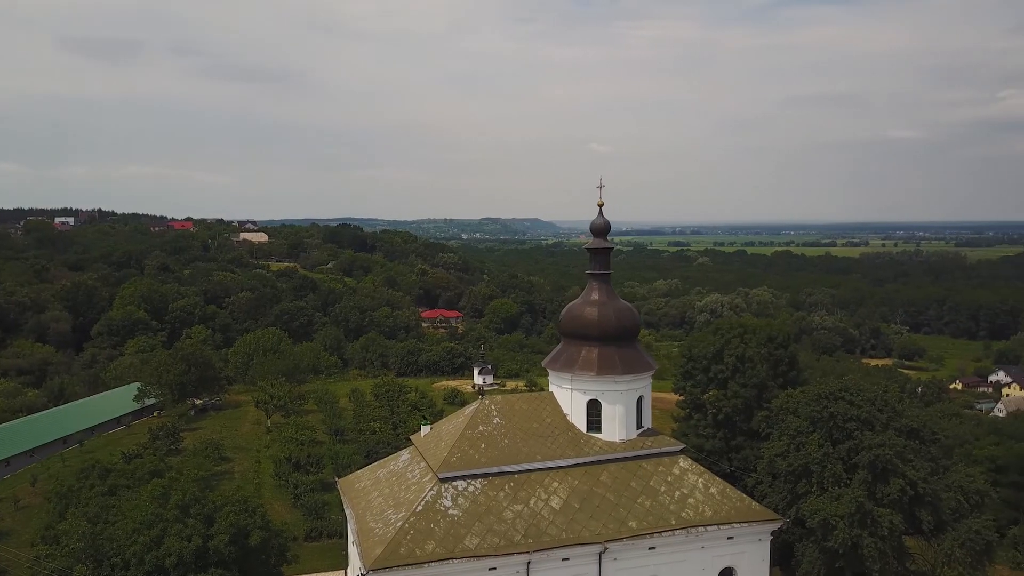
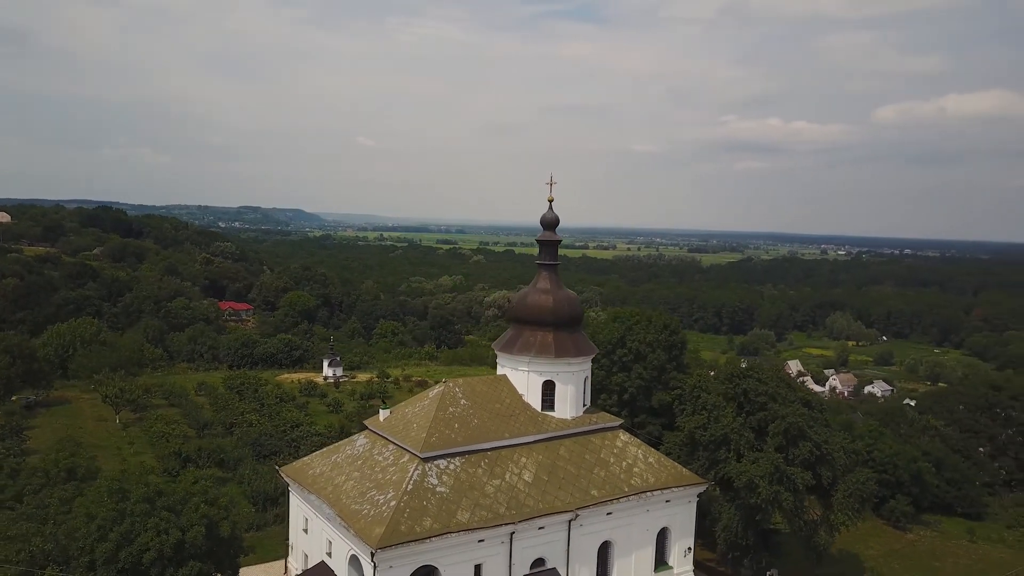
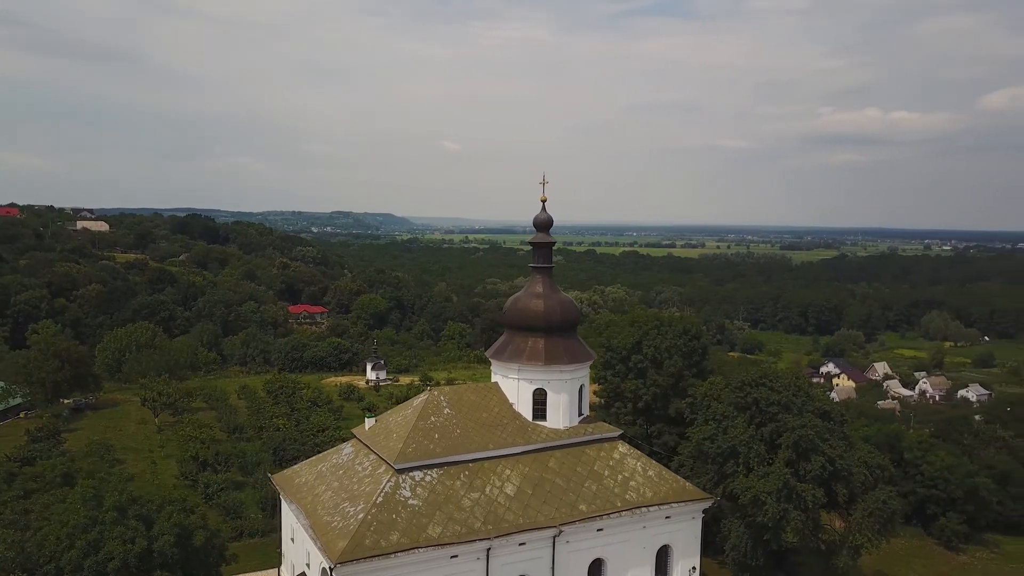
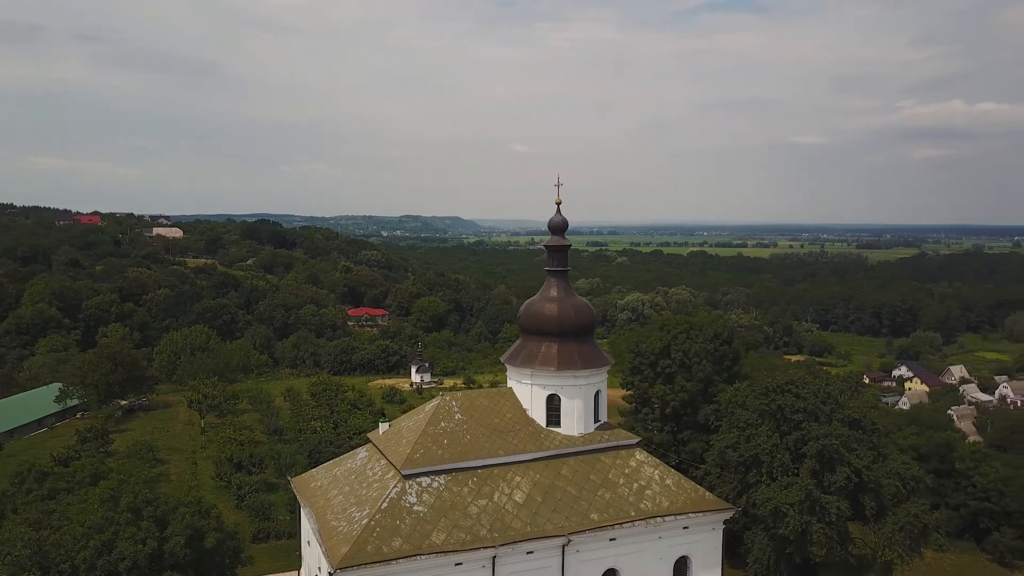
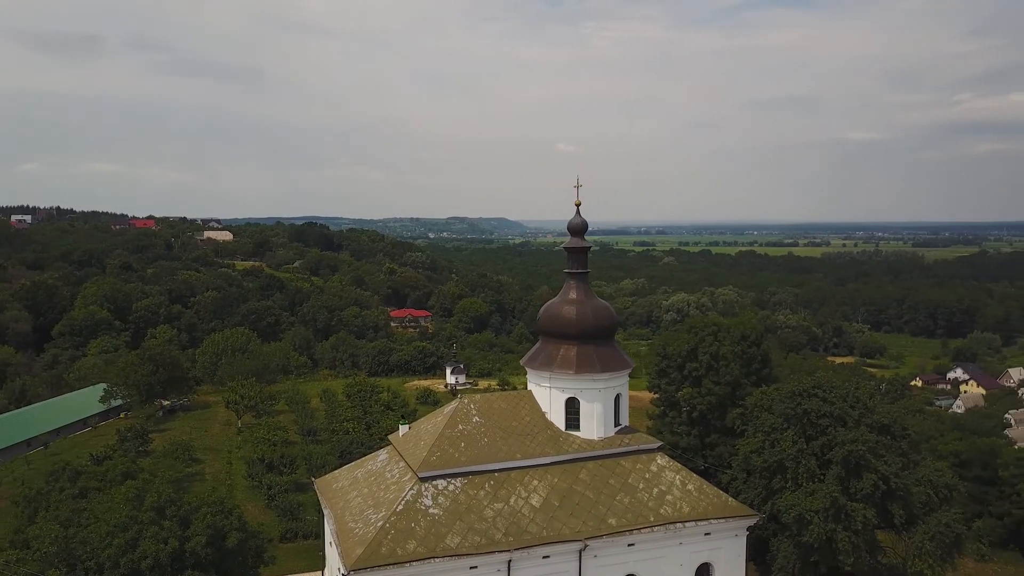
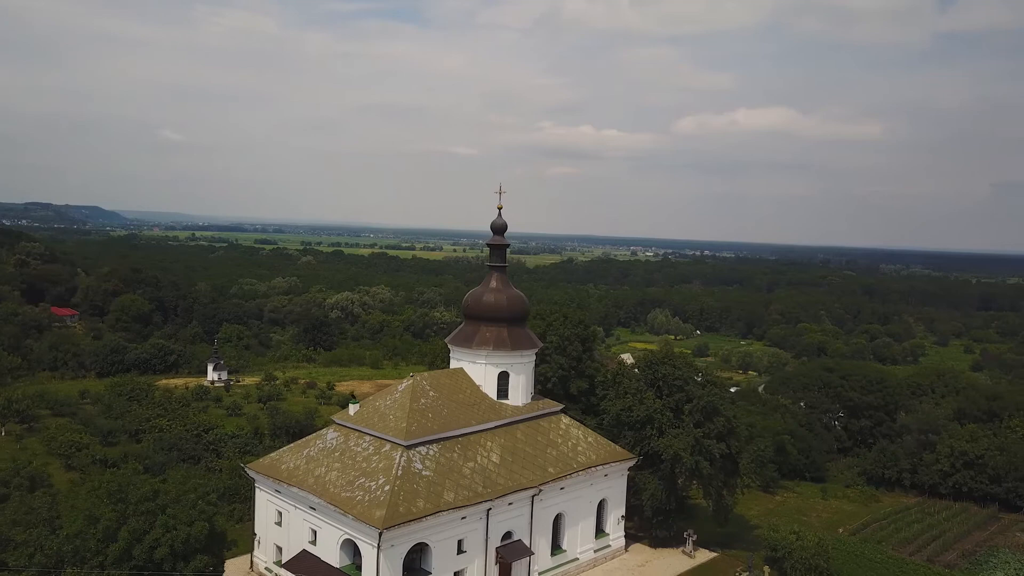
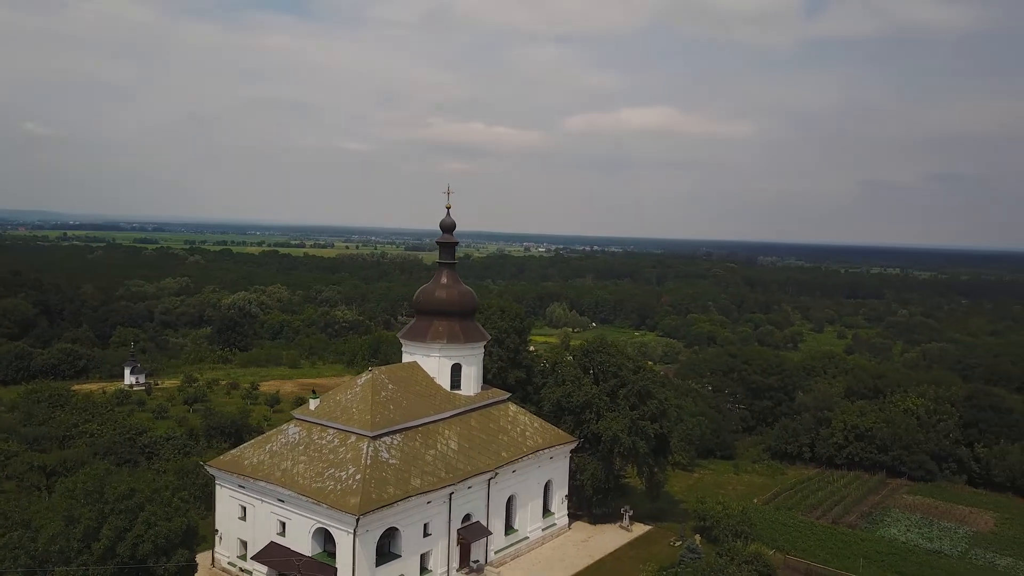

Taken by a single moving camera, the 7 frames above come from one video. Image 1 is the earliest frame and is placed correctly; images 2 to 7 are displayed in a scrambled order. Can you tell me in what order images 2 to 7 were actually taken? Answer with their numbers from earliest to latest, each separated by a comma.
5, 4, 3, 2, 6, 7
